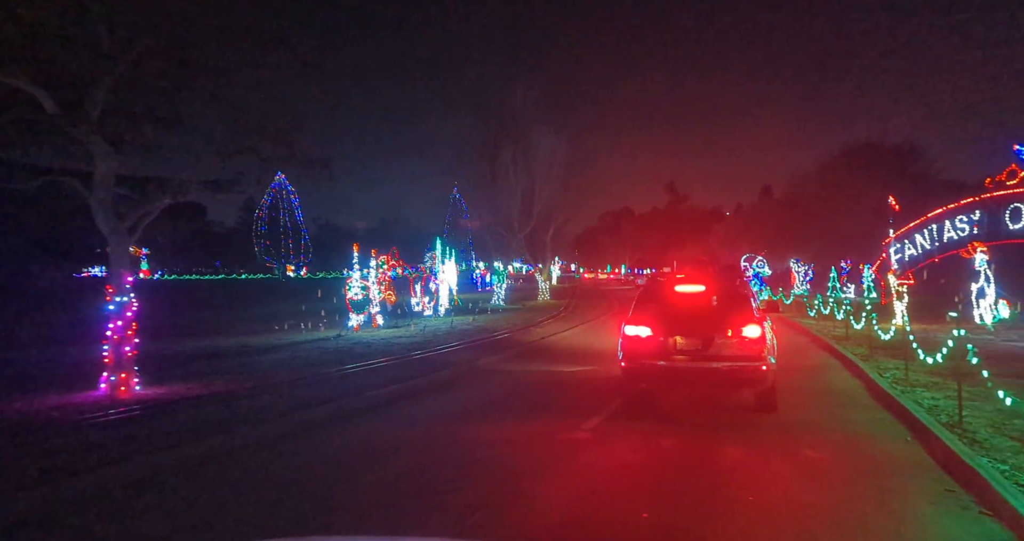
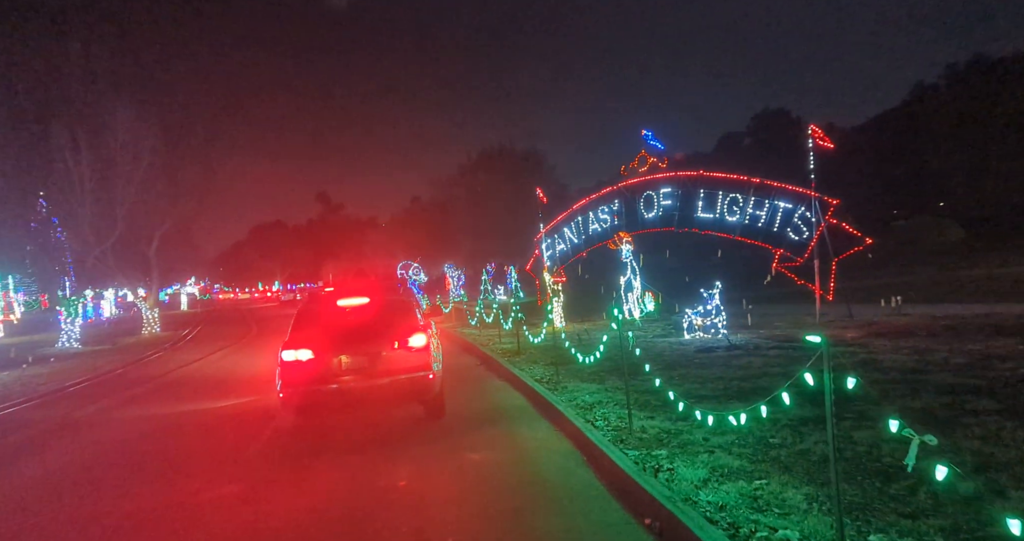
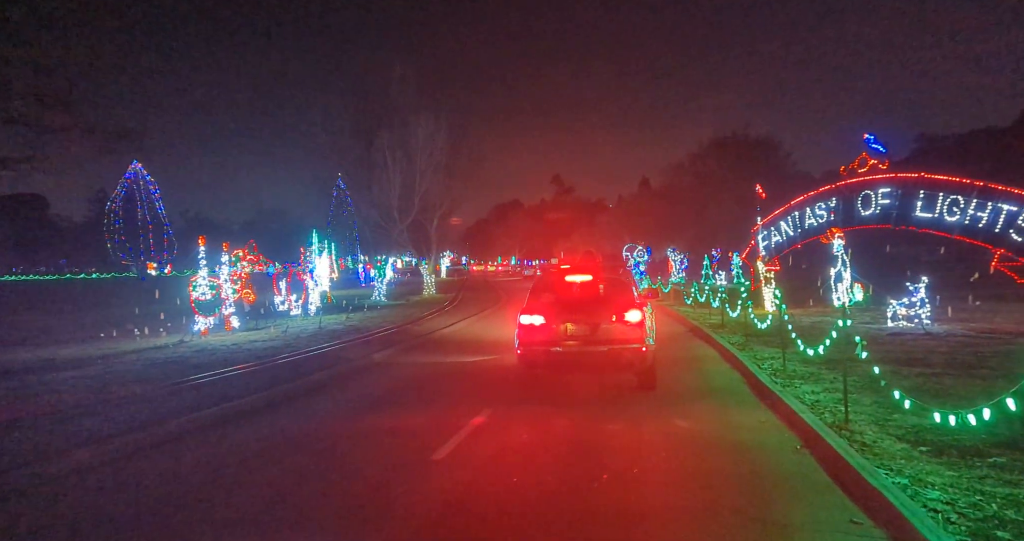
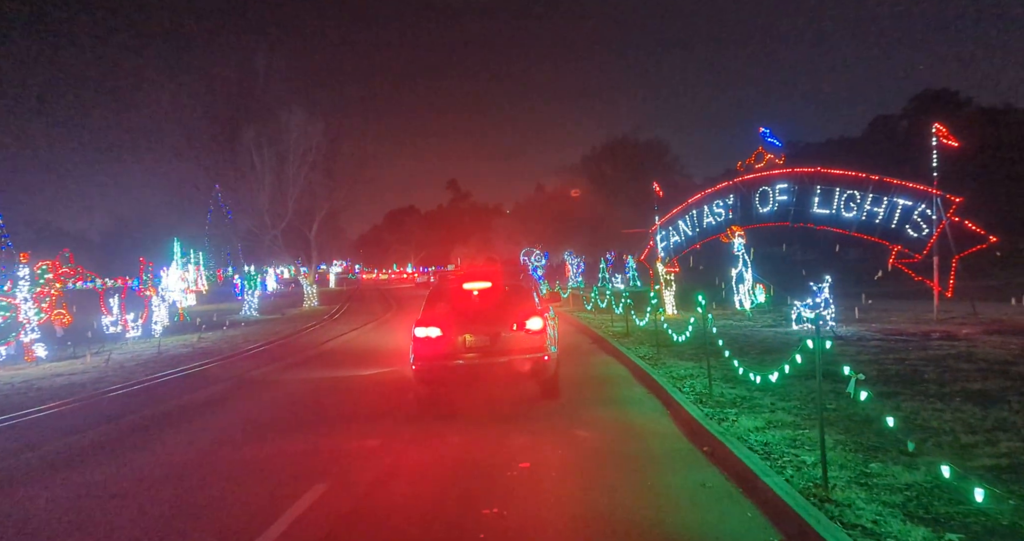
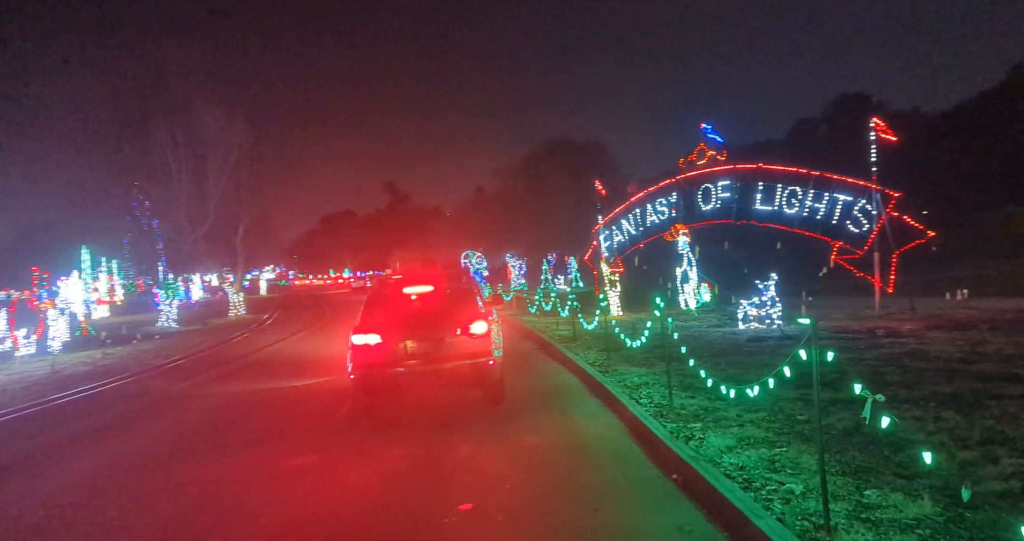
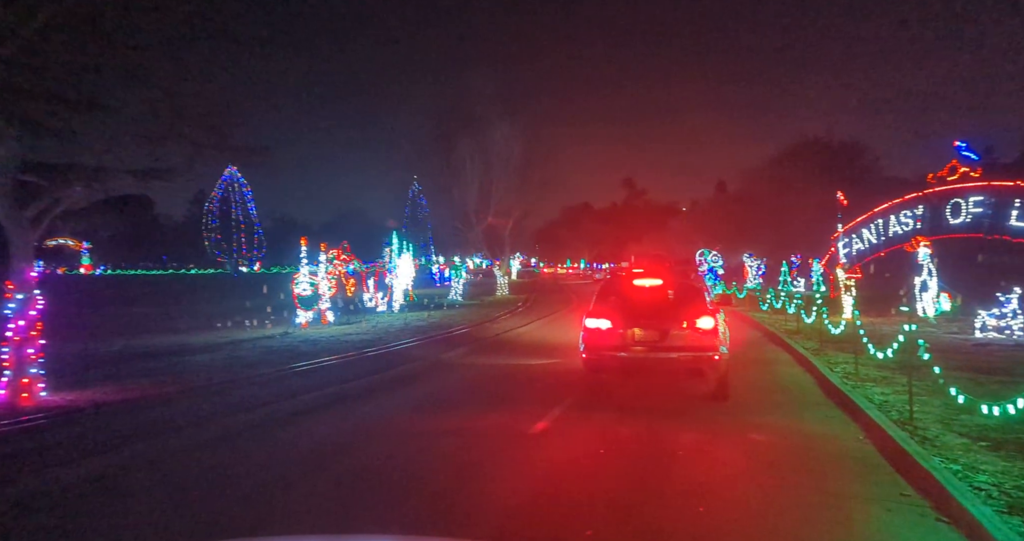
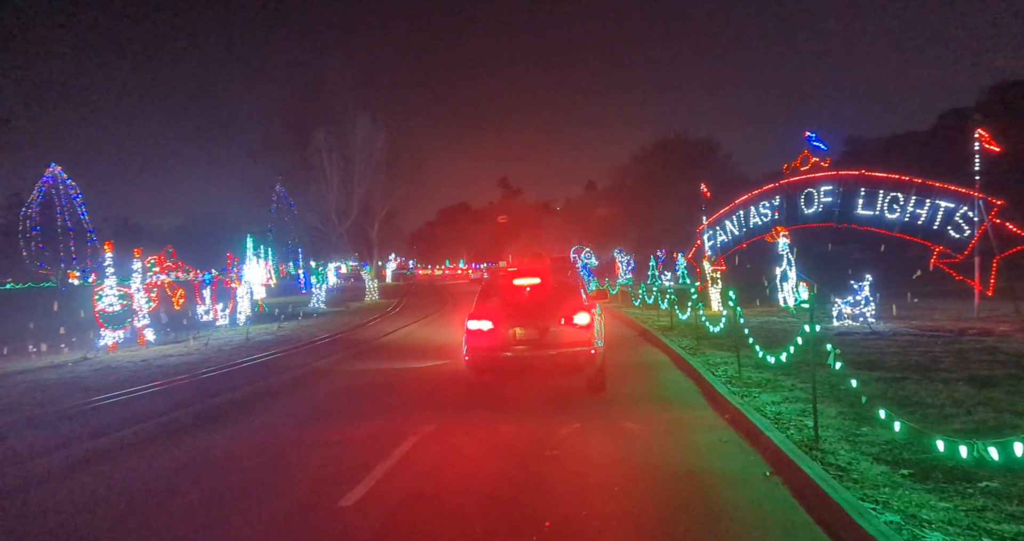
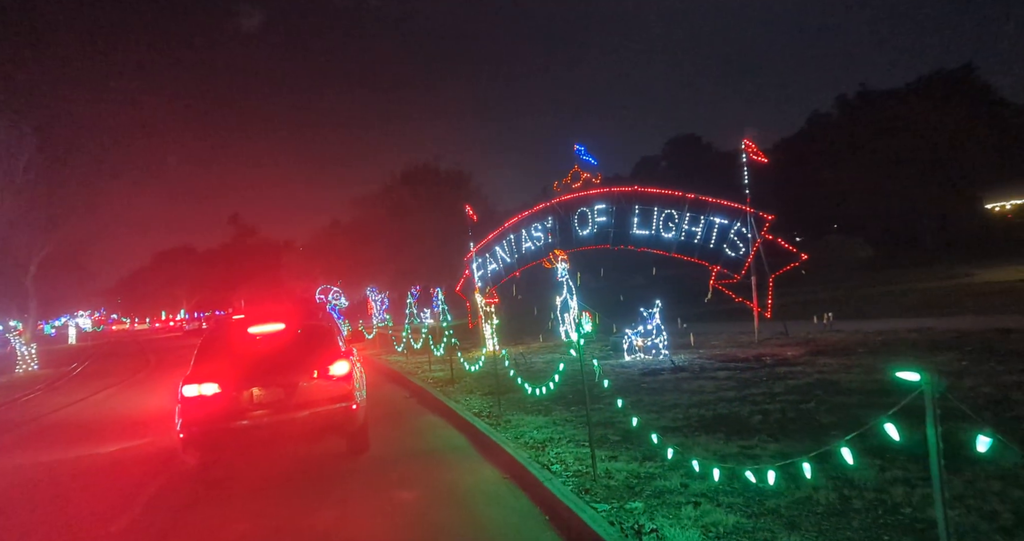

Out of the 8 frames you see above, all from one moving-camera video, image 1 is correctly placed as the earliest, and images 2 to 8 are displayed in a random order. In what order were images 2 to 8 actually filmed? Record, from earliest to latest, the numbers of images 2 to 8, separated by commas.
6, 3, 7, 4, 5, 2, 8
